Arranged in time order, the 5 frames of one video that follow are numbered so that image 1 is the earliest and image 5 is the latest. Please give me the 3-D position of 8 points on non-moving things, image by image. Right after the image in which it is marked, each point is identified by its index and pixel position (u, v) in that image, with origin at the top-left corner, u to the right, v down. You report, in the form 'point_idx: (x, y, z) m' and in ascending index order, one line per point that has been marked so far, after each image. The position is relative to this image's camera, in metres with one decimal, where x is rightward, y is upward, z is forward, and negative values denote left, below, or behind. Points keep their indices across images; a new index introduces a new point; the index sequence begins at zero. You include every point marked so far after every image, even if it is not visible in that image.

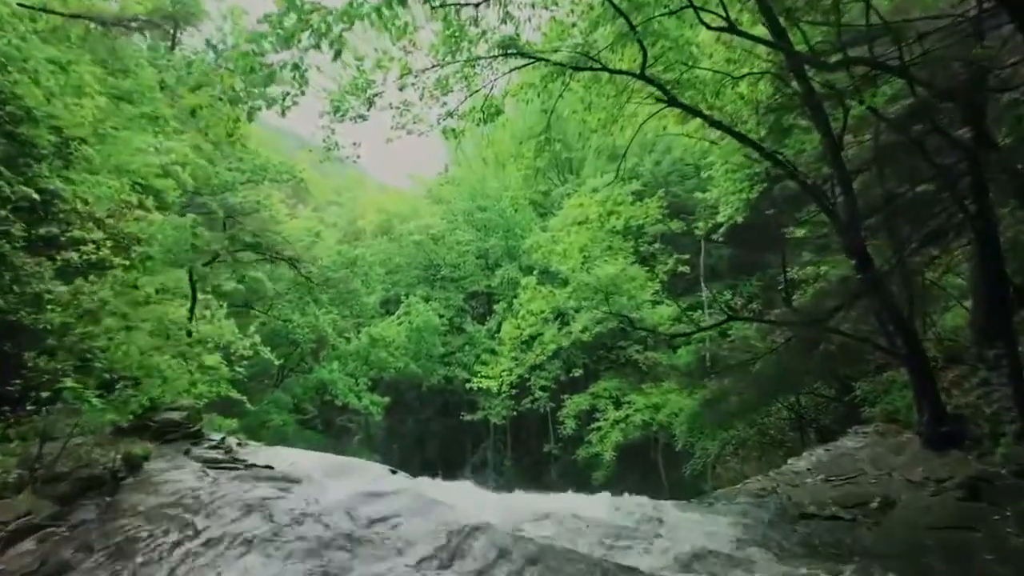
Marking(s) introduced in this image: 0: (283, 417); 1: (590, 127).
0: (-4.3, -2.4, +16.2) m
1: (+0.7, +1.5, +7.9) m
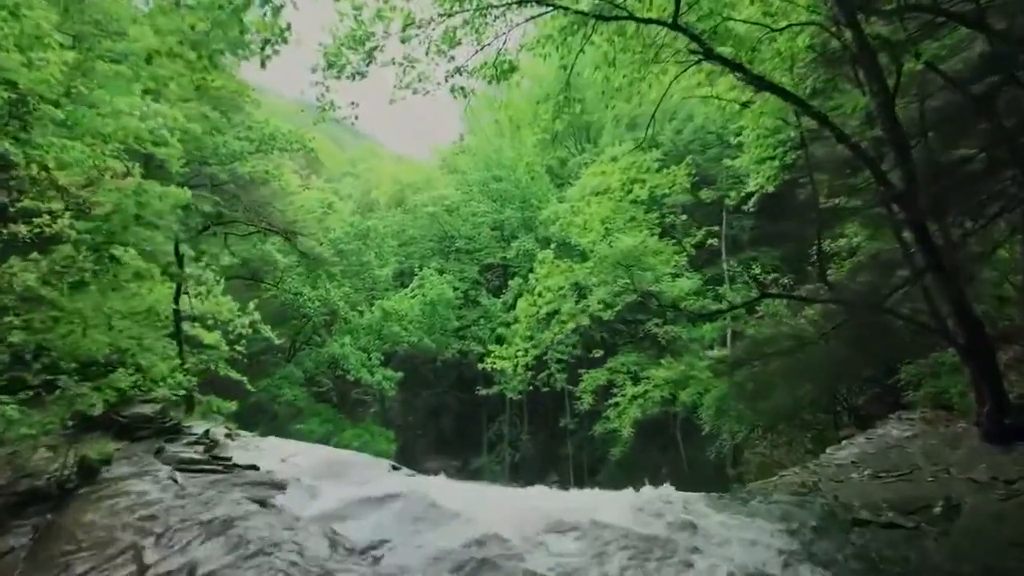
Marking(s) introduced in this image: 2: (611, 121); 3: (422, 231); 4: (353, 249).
0: (-4.0, -1.9, +15.8) m
1: (+0.9, +1.7, +7.3) m
2: (+1.6, +2.8, +14.2) m
3: (-1.9, +1.2, +18.1) m
4: (-3.0, +0.8, +16.3) m
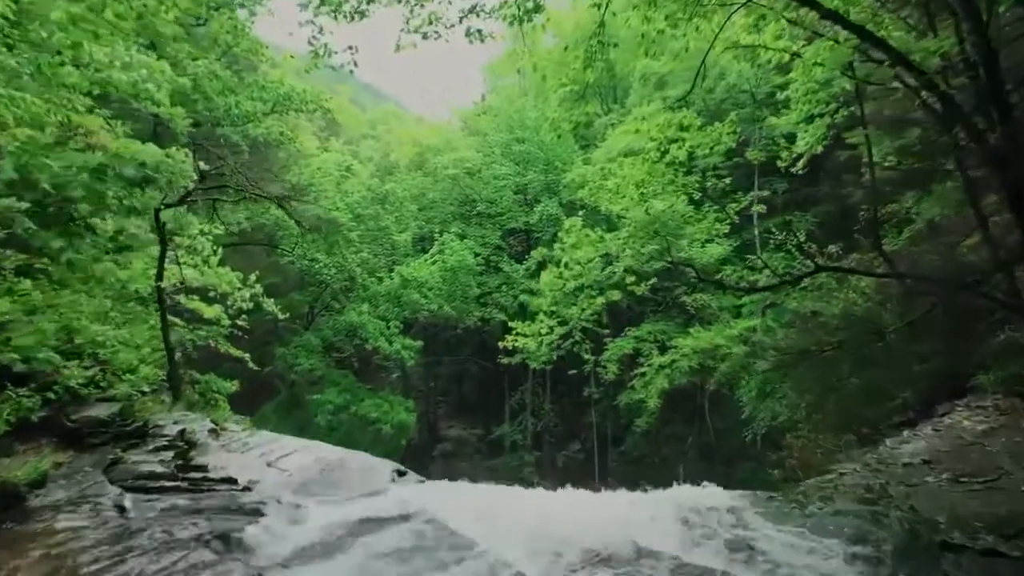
0: (-3.6, -1.3, +15.3) m
1: (+1.0, +1.9, +6.5) m
2: (+2.0, +3.3, +13.3) m
3: (-1.4, +1.9, +17.4) m
4: (-2.6, +1.4, +15.6) m
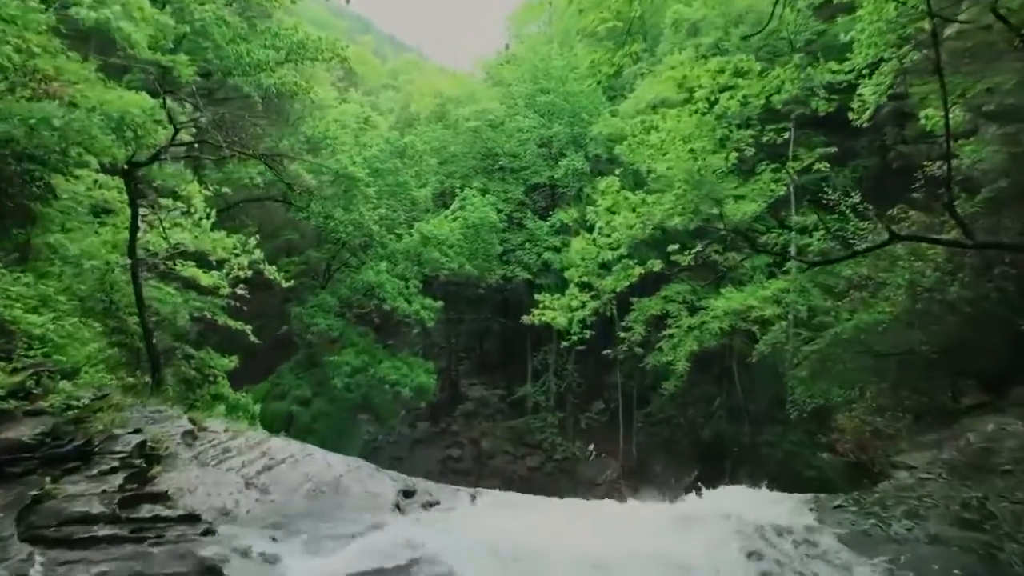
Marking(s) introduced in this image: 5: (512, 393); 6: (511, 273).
0: (-3.2, -0.6, +14.7) m
1: (+1.2, +2.1, +5.7) m
2: (+2.4, +3.8, +12.4) m
3: (-0.9, +2.7, +16.6) m
4: (-2.2, +2.1, +14.9) m
5: (0.0, -2.3, +18.9) m
6: (0.0, +0.3, +16.2) m
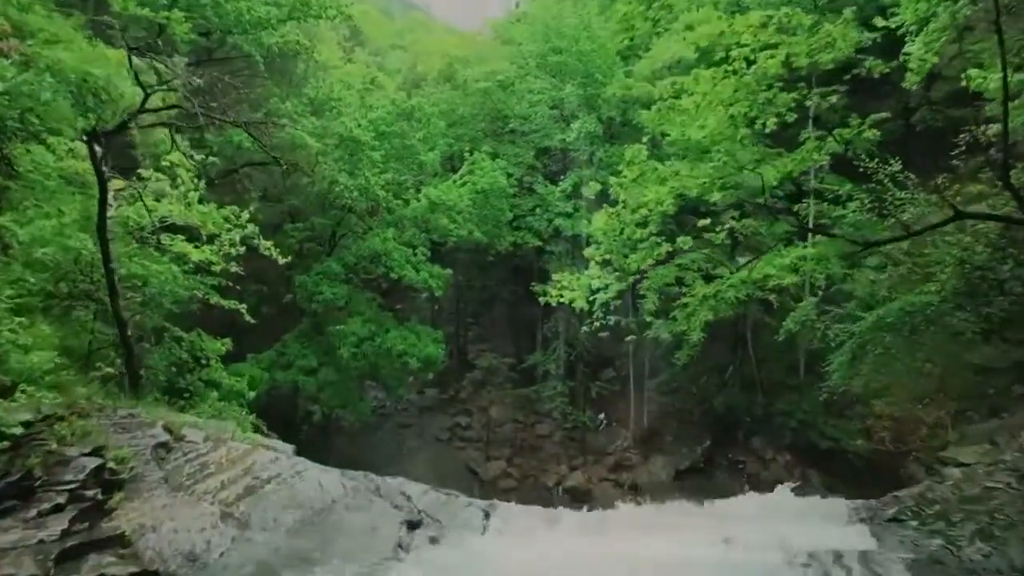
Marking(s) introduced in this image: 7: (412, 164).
0: (-3.0, -0.1, +14.3) m
1: (+1.3, +2.2, +5.0) m
2: (+2.6, +4.2, +11.6) m
3: (-0.7, +3.3, +16.0) m
4: (-2.0, +2.6, +14.3) m
5: (+0.2, -1.6, +18.5) m
6: (+0.2, +0.9, +15.7) m
7: (-1.8, +2.1, +15.0) m
